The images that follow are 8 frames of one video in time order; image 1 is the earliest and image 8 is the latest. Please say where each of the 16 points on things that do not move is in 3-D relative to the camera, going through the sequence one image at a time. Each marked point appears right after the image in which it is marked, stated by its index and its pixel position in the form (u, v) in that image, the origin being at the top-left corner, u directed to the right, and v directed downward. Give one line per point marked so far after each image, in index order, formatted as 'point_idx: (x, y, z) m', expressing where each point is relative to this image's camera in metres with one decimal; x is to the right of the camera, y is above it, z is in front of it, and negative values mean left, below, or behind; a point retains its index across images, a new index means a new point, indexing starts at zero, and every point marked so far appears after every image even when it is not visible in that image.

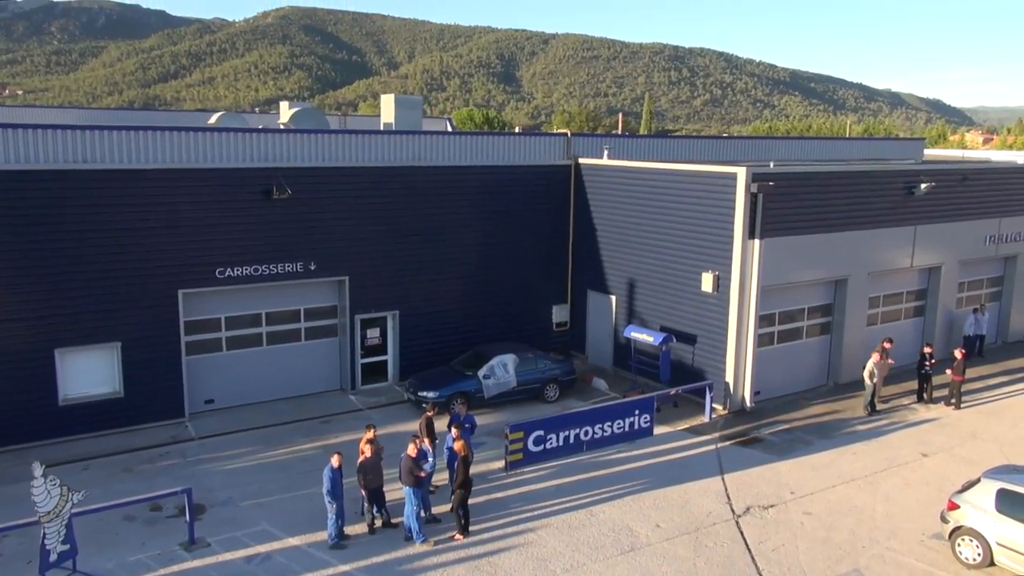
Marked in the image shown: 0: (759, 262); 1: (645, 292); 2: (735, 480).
0: (+5.1, +0.5, +17.5) m
1: (+3.1, -0.1, +19.8) m
2: (+3.8, -3.3, +14.5) m
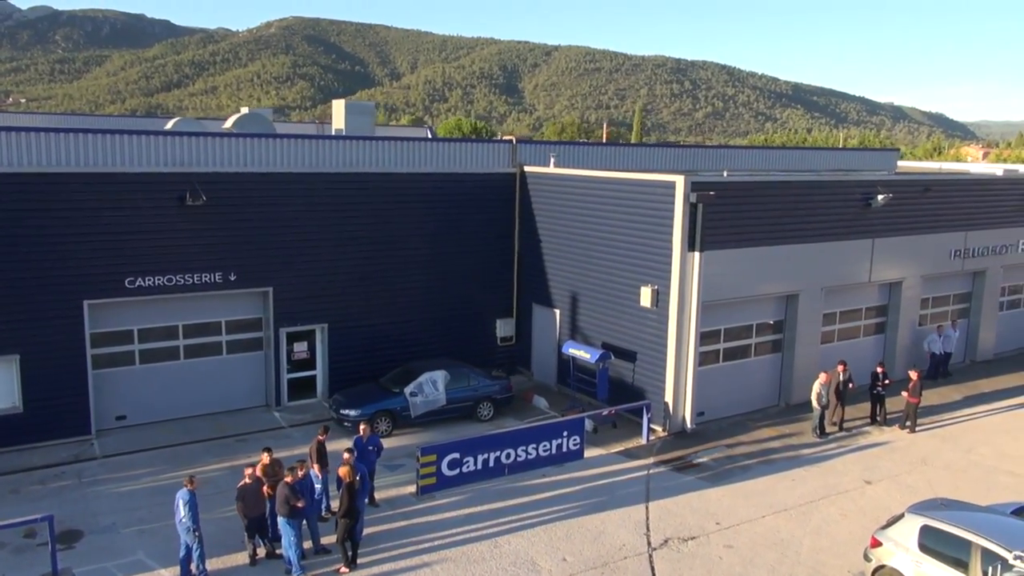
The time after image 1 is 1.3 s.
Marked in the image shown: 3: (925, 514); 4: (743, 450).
0: (+3.6, +0.2, +16.6) m
1: (+1.7, -0.4, +18.9) m
2: (+2.3, -3.5, +13.6) m
3: (+5.1, -2.8, +10.5) m
4: (+4.4, -3.1, +16.3) m
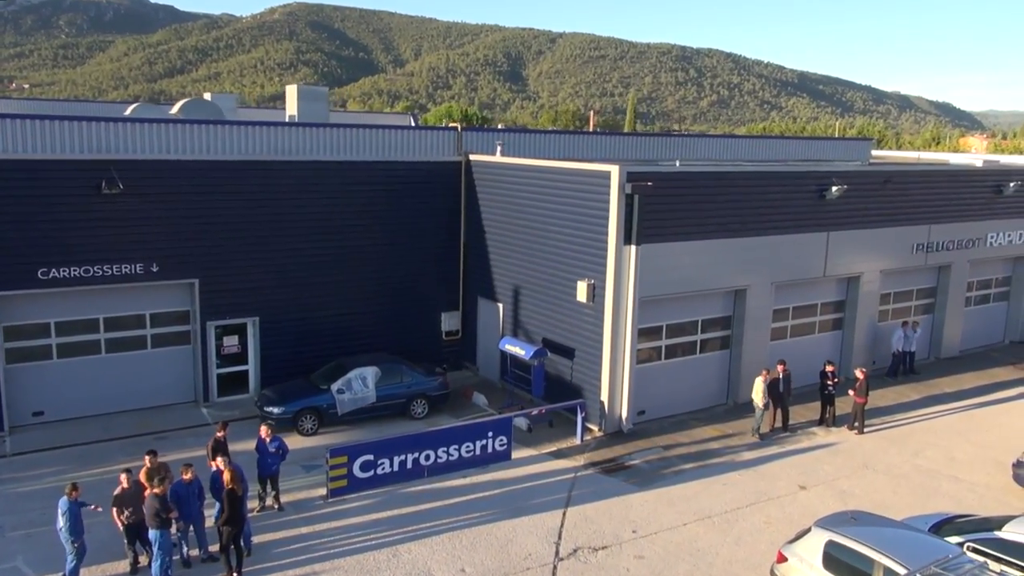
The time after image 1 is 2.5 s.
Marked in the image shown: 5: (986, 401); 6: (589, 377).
0: (+2.3, +0.3, +15.9) m
1: (+0.4, -0.3, +18.3) m
2: (+1.0, -3.5, +13.0) m
3: (+3.7, -2.8, +9.8) m
4: (+3.1, -3.0, +15.7) m
5: (+10.7, -2.5, +19.3) m
6: (+1.5, -1.7, +16.6) m
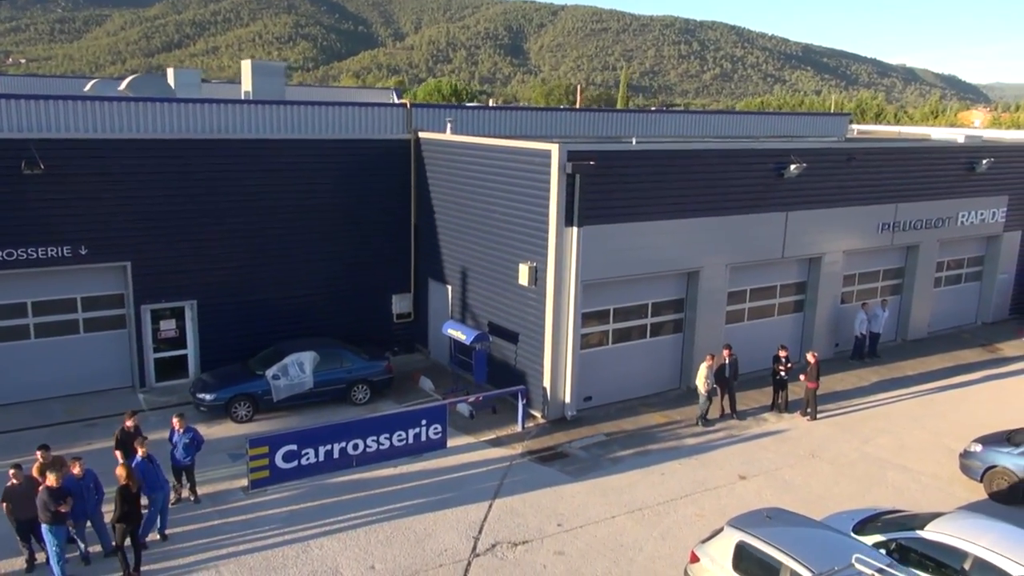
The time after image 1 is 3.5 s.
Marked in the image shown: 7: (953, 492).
0: (+1.2, +0.7, +15.4) m
1: (-0.8, +0.1, +17.7) m
2: (-0.1, -3.2, +12.5) m
3: (+2.6, -2.6, +9.4) m
4: (+1.9, -2.7, +15.3) m
5: (+9.6, -2.1, +18.8) m
6: (+0.4, -1.4, +16.1) m
7: (+6.9, -3.2, +13.4) m
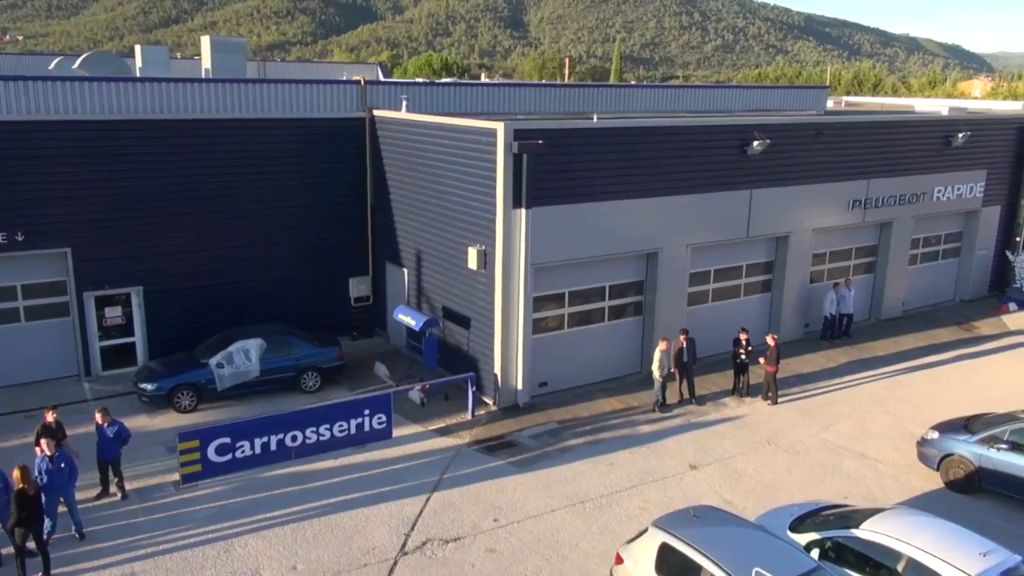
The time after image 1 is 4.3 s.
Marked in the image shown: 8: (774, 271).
0: (+0.3, +0.9, +14.9) m
1: (-1.7, +0.4, +17.2) m
2: (-1.0, -3.1, +12.2) m
3: (+1.6, -2.5, +9.0) m
4: (+1.0, -2.4, +14.8) m
5: (+8.8, -1.7, +18.3) m
6: (-0.5, -1.1, +15.6) m
7: (+6.0, -2.9, +13.0) m
8: (+5.9, +0.4, +19.0) m
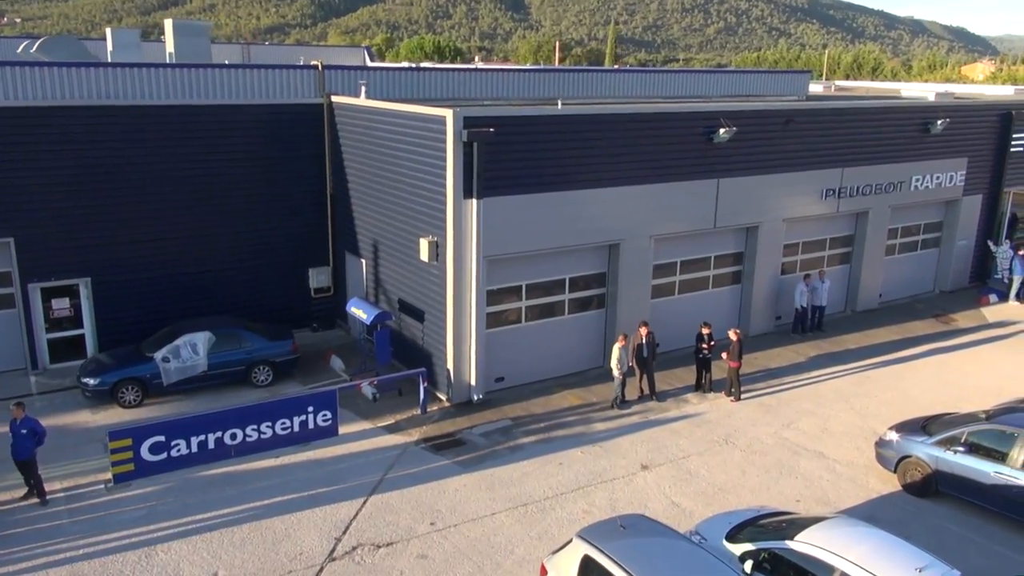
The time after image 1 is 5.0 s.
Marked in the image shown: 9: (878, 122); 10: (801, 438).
0: (-0.5, +1.1, +14.4) m
1: (-2.5, +0.6, +16.8) m
2: (-1.9, -3.0, +11.8) m
3: (+0.8, -2.5, +8.5) m
4: (+0.2, -2.3, +14.4) m
5: (+8.0, -1.5, +17.9) m
6: (-1.3, -1.0, +15.2) m
7: (+5.2, -2.9, +12.5) m
8: (+5.0, +0.6, +18.6) m
9: (+8.4, +3.8, +19.5) m
10: (+4.8, -2.5, +14.0) m
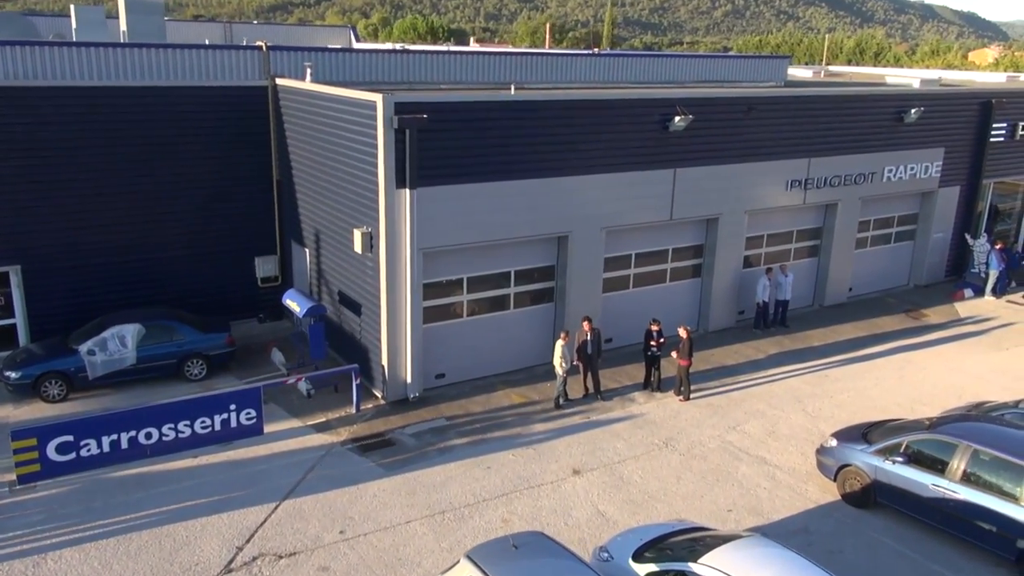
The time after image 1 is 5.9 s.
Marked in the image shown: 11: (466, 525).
0: (-1.6, +1.2, +13.8) m
1: (-3.5, +0.8, +16.2) m
2: (-3.0, -2.9, +11.2) m
3: (-0.3, -2.6, +8.0) m
4: (-0.8, -2.2, +13.9) m
5: (+6.9, -1.4, +17.3) m
6: (-2.4, -0.8, +14.6) m
7: (+4.1, -2.9, +12.0) m
8: (+4.0, +0.7, +17.9) m
9: (+7.4, +3.9, +18.8) m
10: (+3.7, -2.4, +13.4) m
11: (-0.6, -3.0, +10.9) m
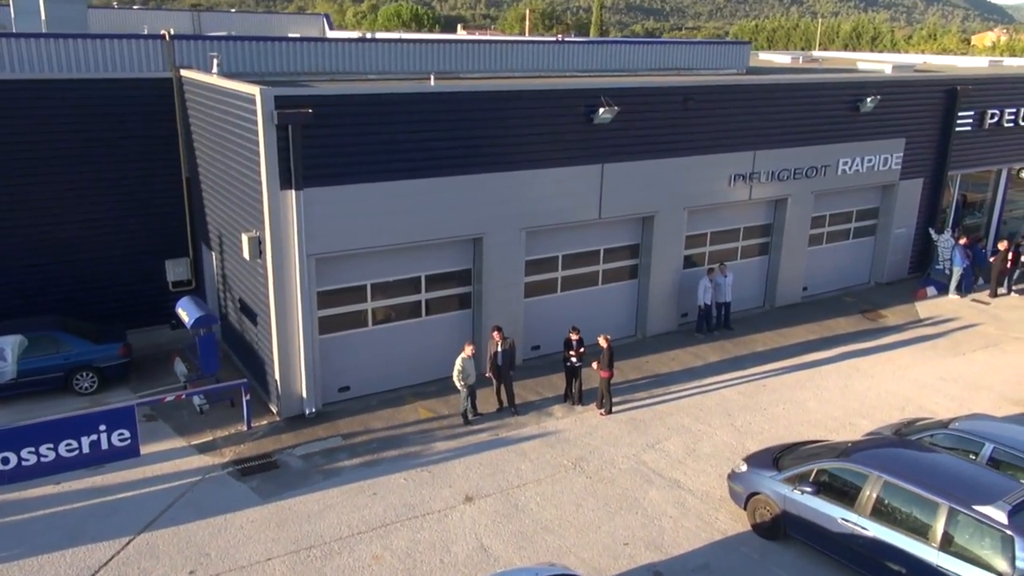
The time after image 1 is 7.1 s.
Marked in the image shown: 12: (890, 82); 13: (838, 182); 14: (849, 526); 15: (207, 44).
0: (-3.1, +1.0, +12.7) m
1: (-5.0, +0.7, +15.1) m
2: (-4.5, -3.1, +10.3) m
3: (-1.8, -2.8, +7.0) m
4: (-2.3, -2.3, +12.9) m
5: (+5.4, -1.4, +16.2) m
6: (-3.9, -1.0, +13.6) m
7: (+2.6, -3.0, +10.9) m
8: (+2.5, +0.7, +16.8) m
9: (+5.9, +3.9, +17.6) m
10: (+2.2, -2.5, +12.4) m
11: (-2.1, -3.2, +10.0) m
12: (+8.5, +4.6, +19.0) m
13: (+7.2, +2.4, +18.9) m
14: (+3.7, -2.6, +9.4) m
15: (-5.9, +5.0, +17.4) m
